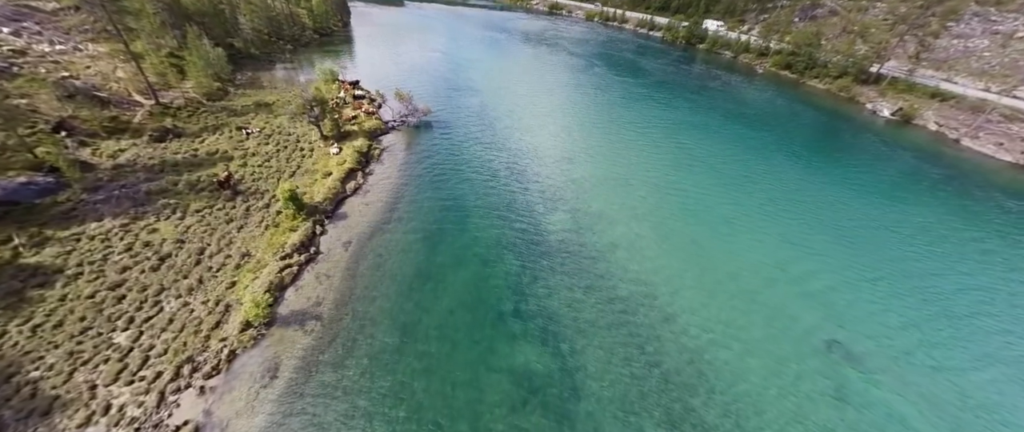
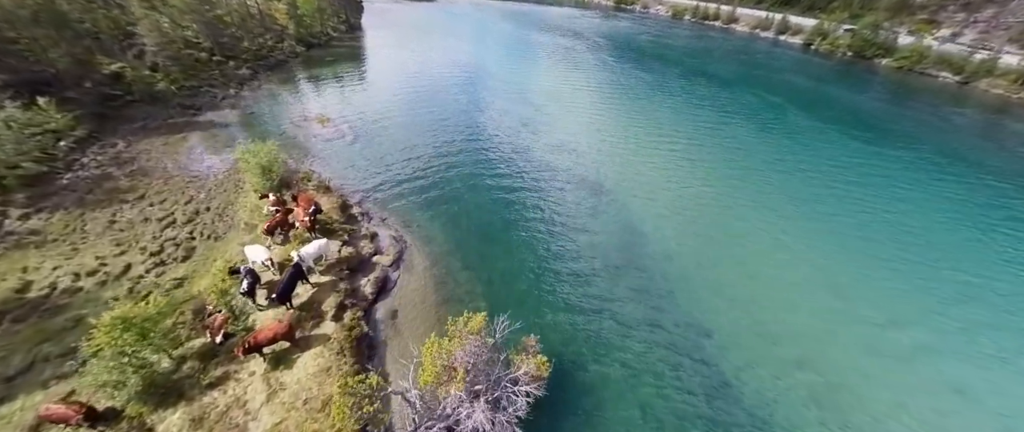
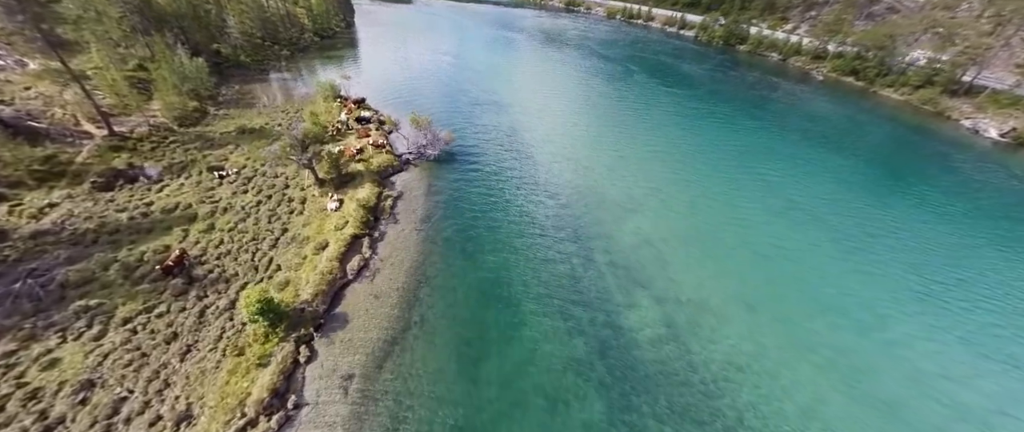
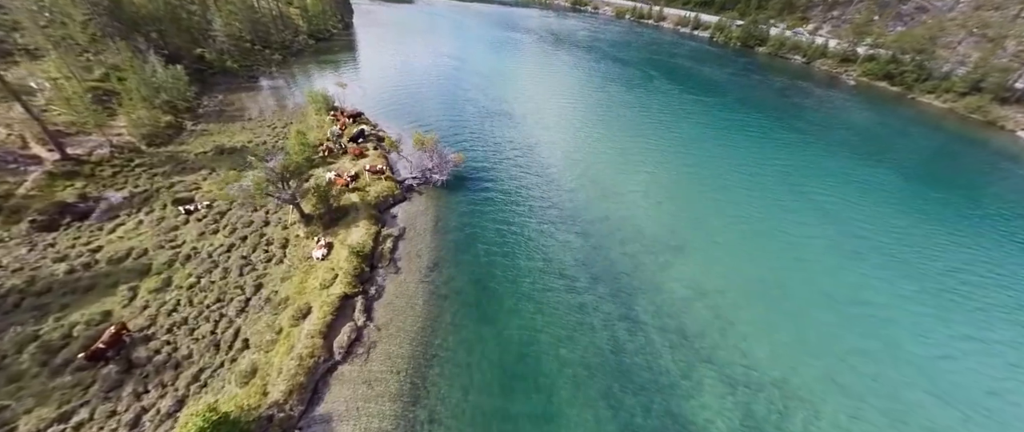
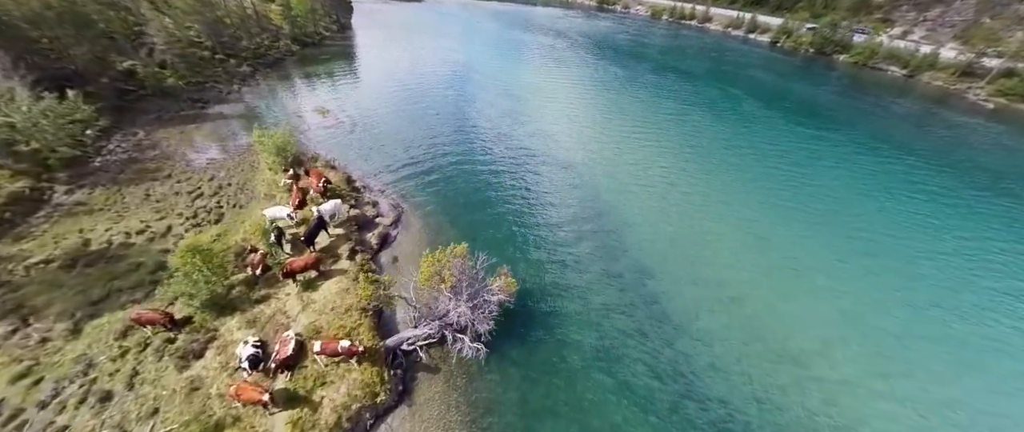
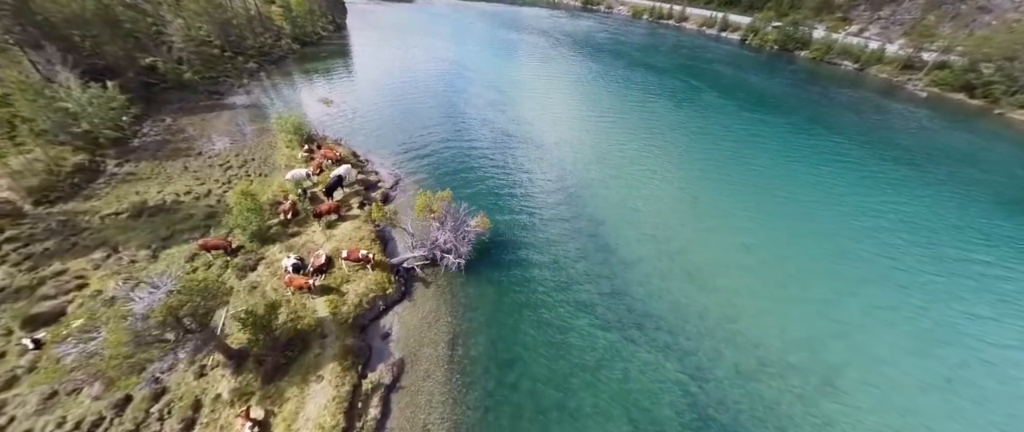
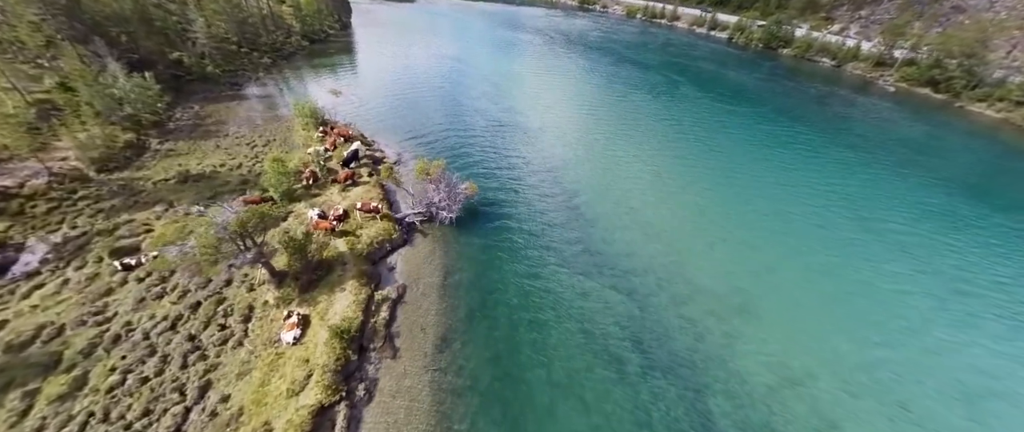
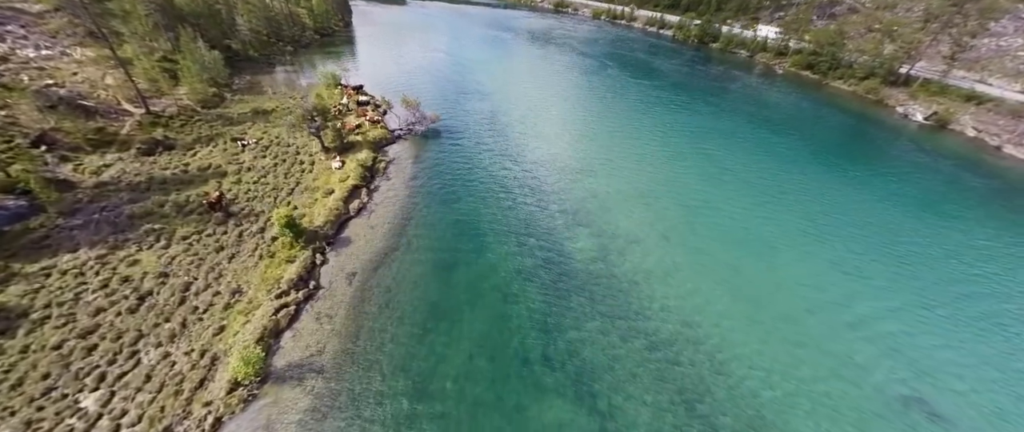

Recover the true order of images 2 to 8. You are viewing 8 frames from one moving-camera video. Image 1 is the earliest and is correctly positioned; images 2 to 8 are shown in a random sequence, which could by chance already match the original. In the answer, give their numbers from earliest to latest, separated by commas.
8, 3, 4, 7, 6, 5, 2
